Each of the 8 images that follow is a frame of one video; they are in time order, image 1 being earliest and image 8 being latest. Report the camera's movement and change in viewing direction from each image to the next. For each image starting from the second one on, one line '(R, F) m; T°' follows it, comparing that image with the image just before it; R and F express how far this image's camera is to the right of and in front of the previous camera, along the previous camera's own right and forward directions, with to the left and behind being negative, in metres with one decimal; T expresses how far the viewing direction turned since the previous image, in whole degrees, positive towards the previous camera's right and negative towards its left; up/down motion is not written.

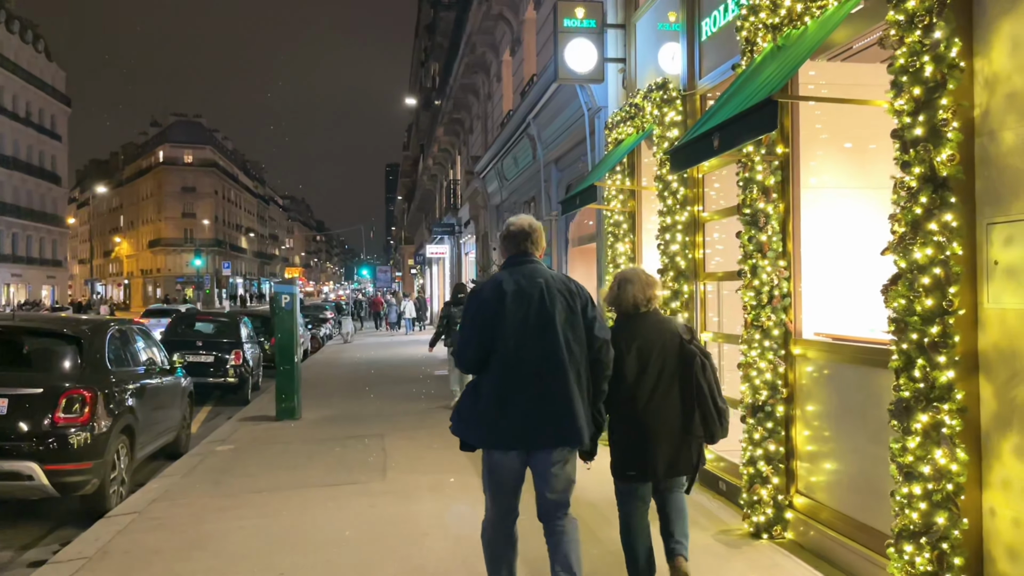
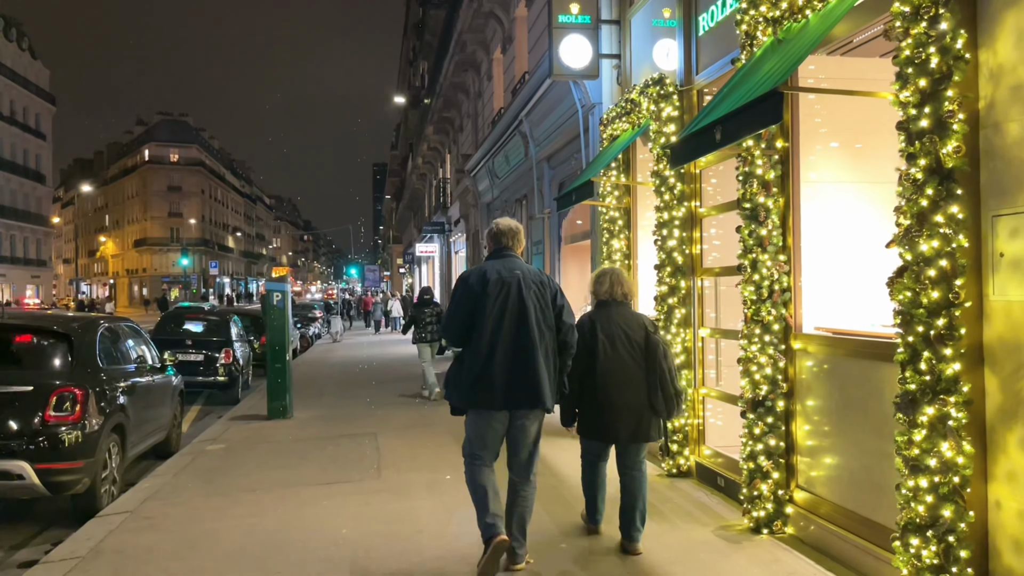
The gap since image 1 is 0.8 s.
(-0.1, 0.0) m; +1°
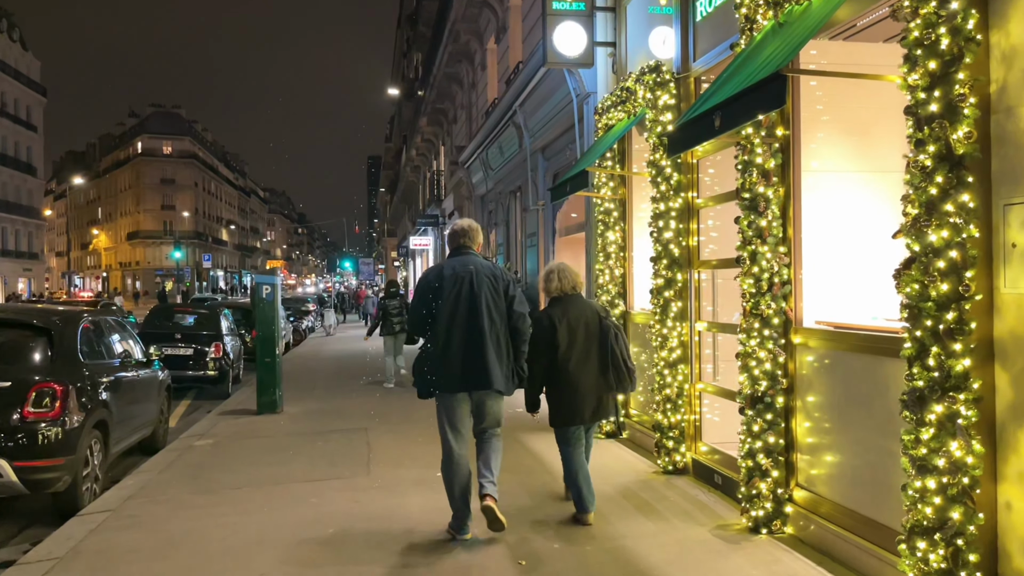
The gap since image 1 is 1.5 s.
(0.0, +0.2) m; 0°
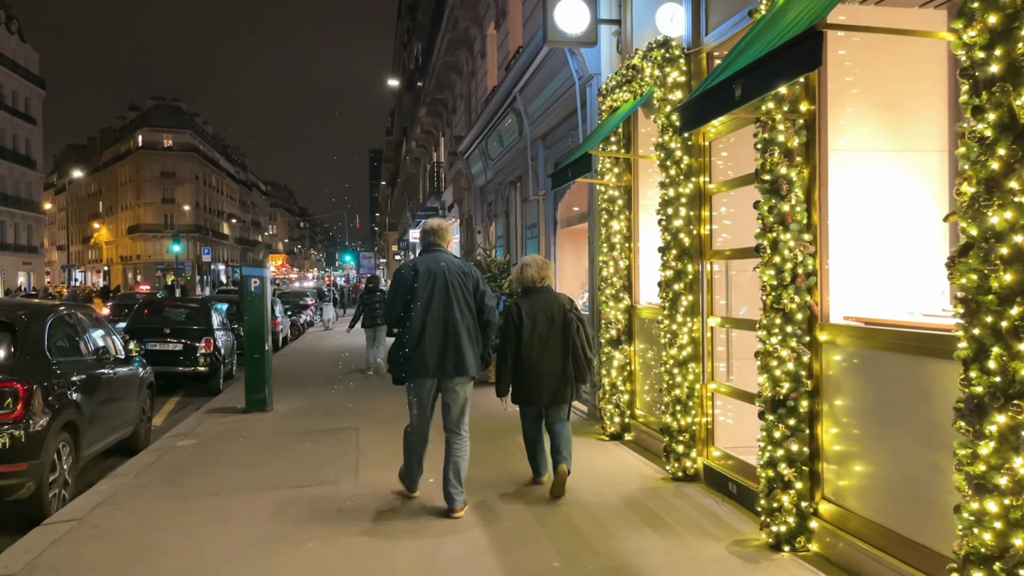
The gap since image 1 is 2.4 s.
(0.0, +0.4) m; 0°
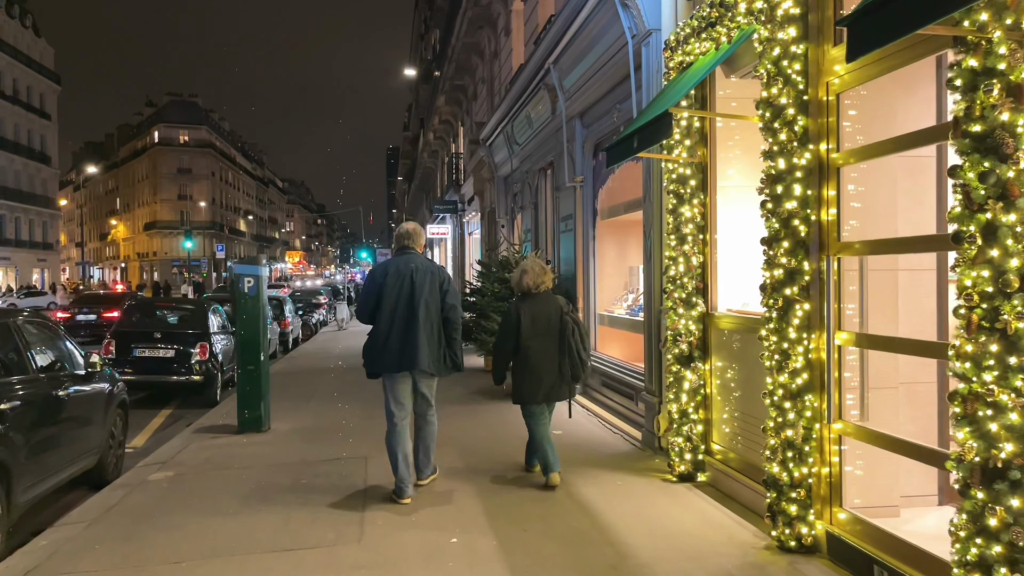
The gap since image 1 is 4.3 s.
(-0.2, +1.4) m; -1°
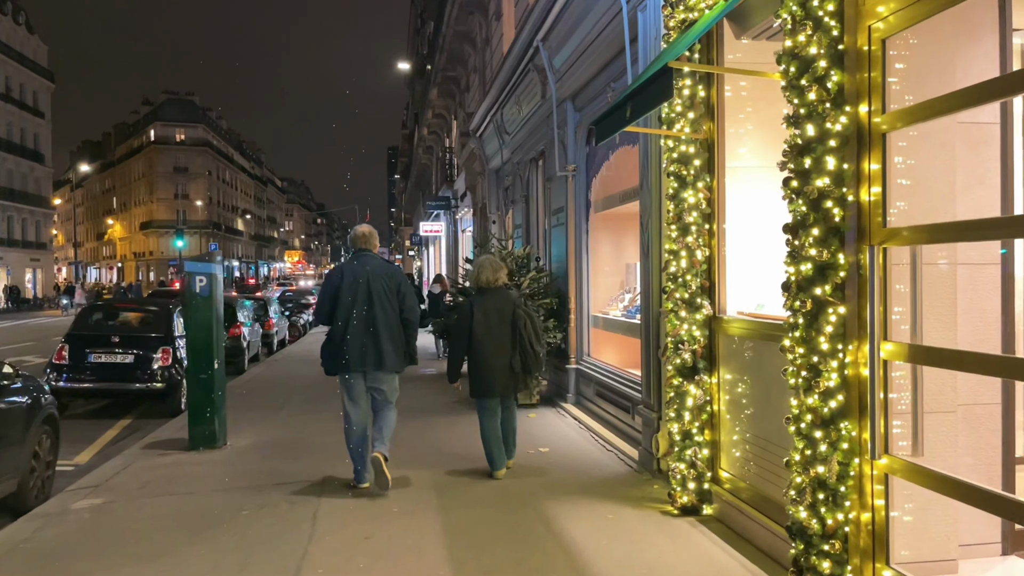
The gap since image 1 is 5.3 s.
(+0.2, +0.8) m; 0°
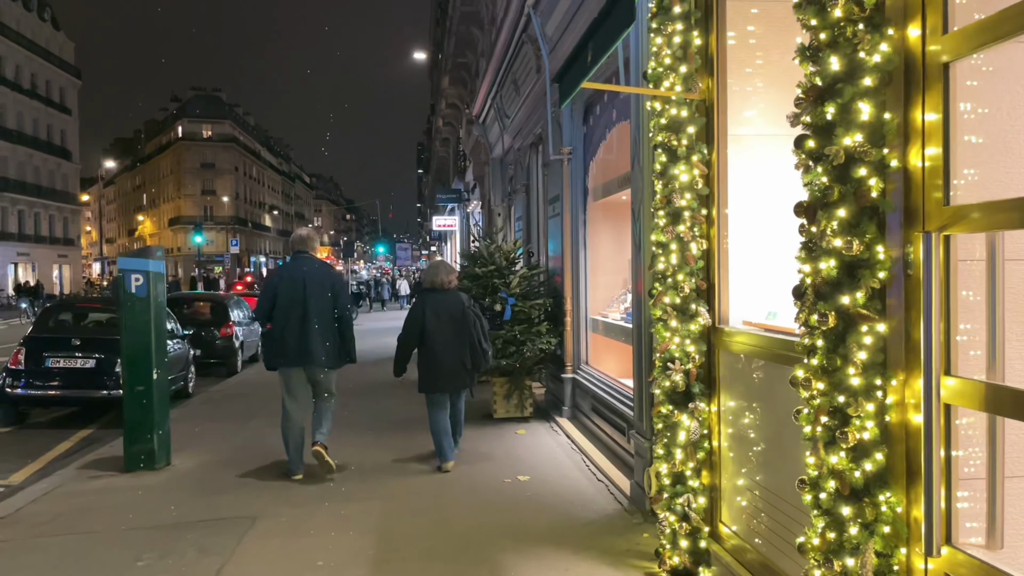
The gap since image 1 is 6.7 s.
(+0.4, +1.0) m; -2°
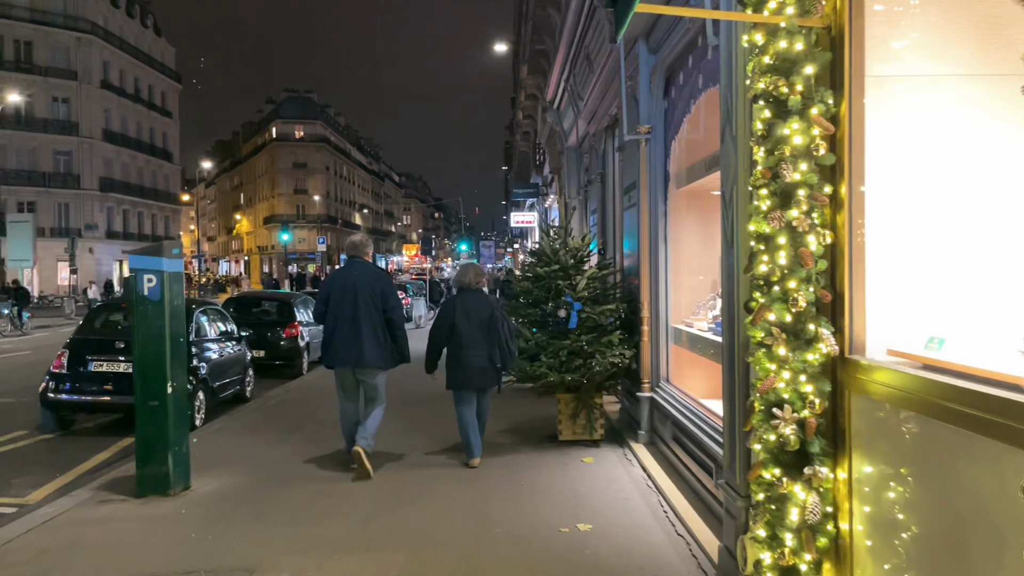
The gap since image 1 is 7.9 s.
(+0.2, +1.1) m; -6°
